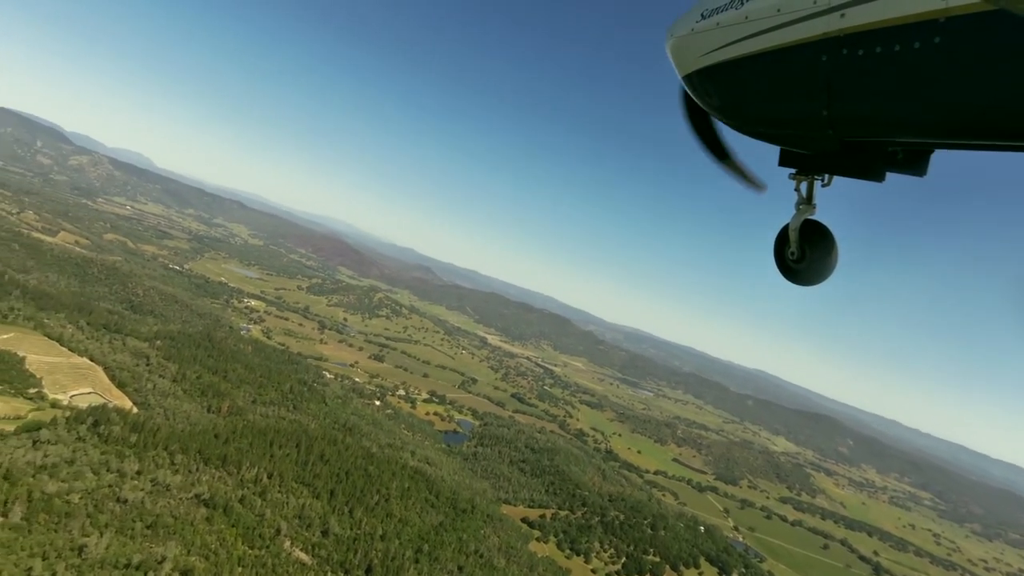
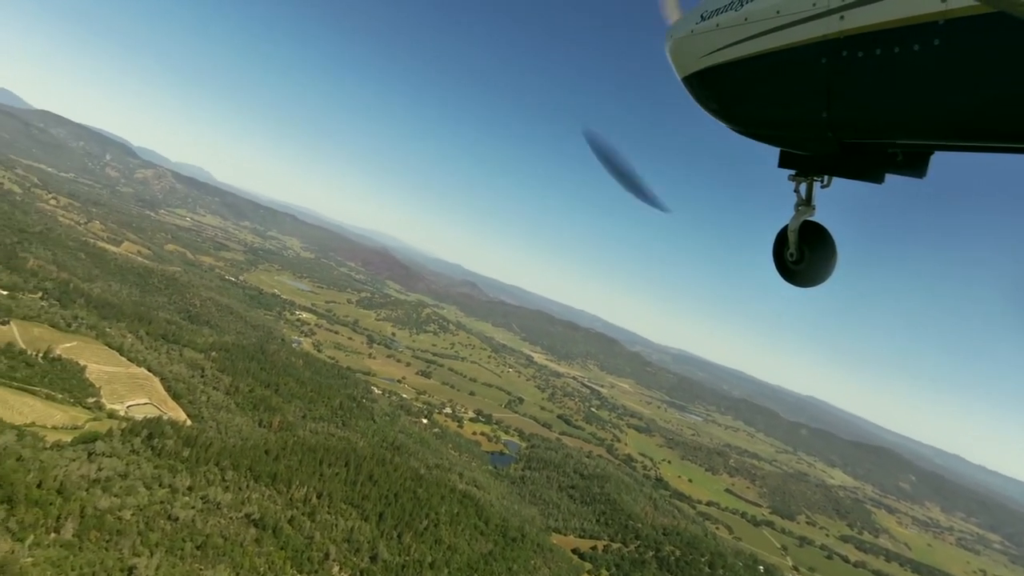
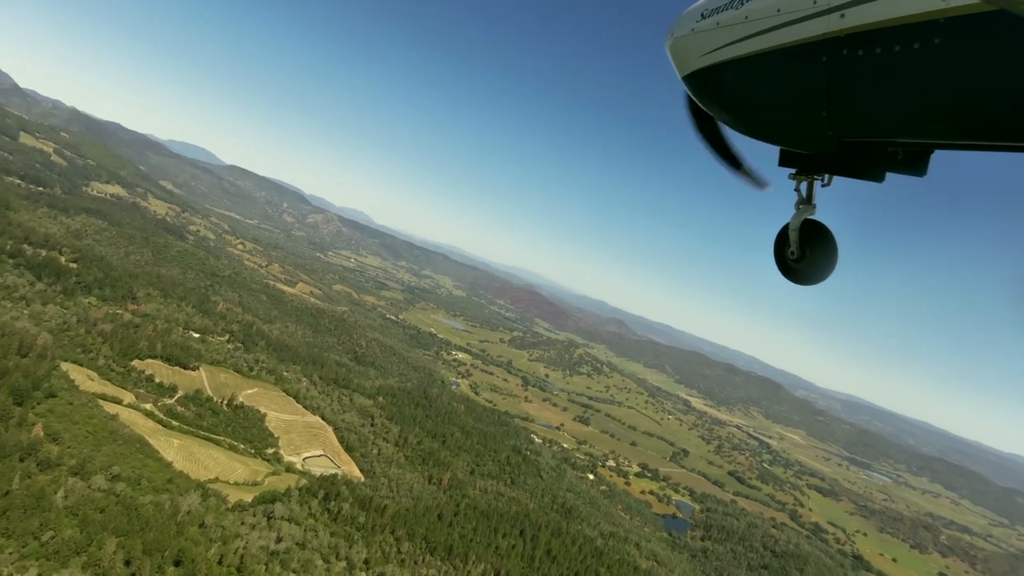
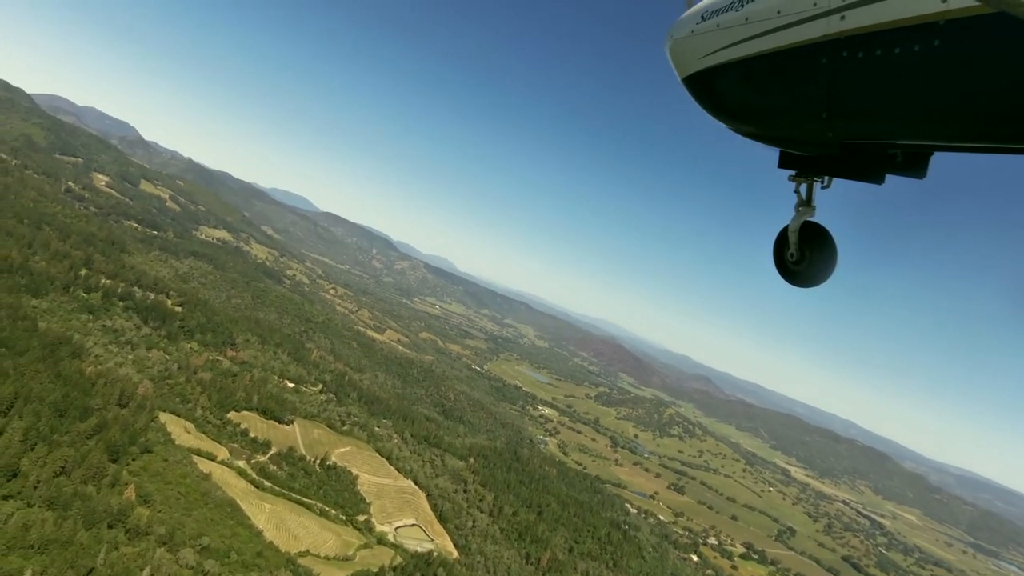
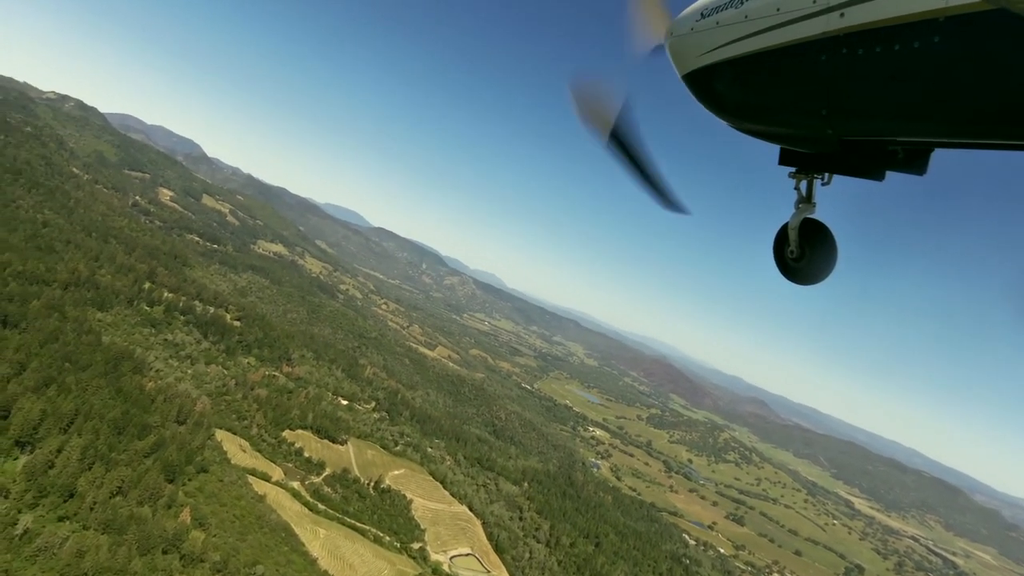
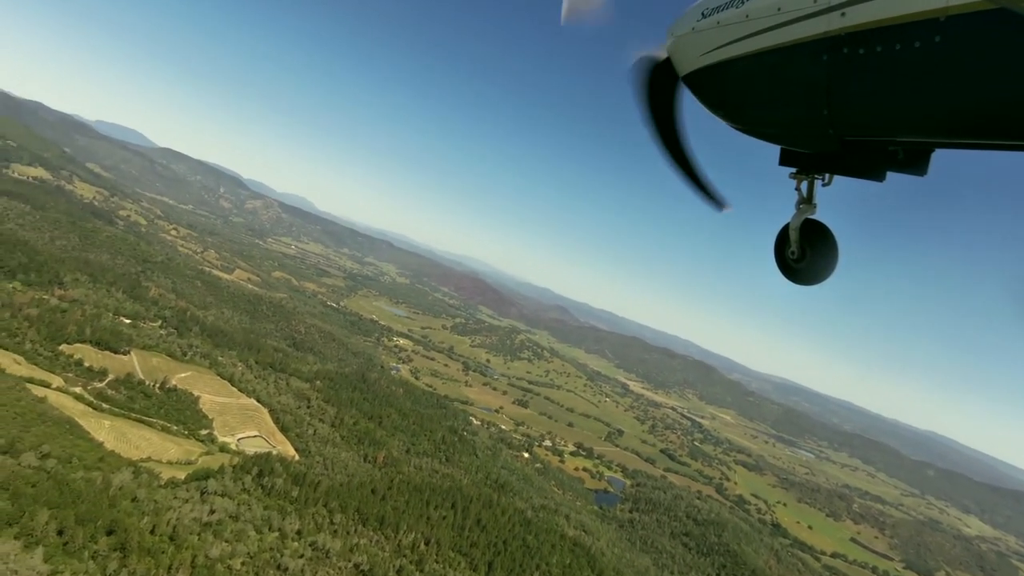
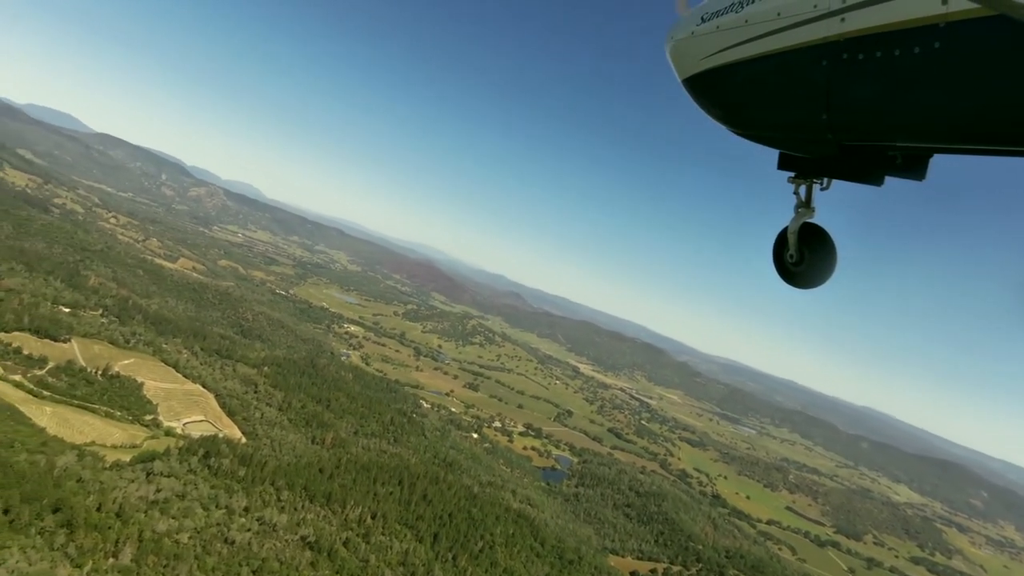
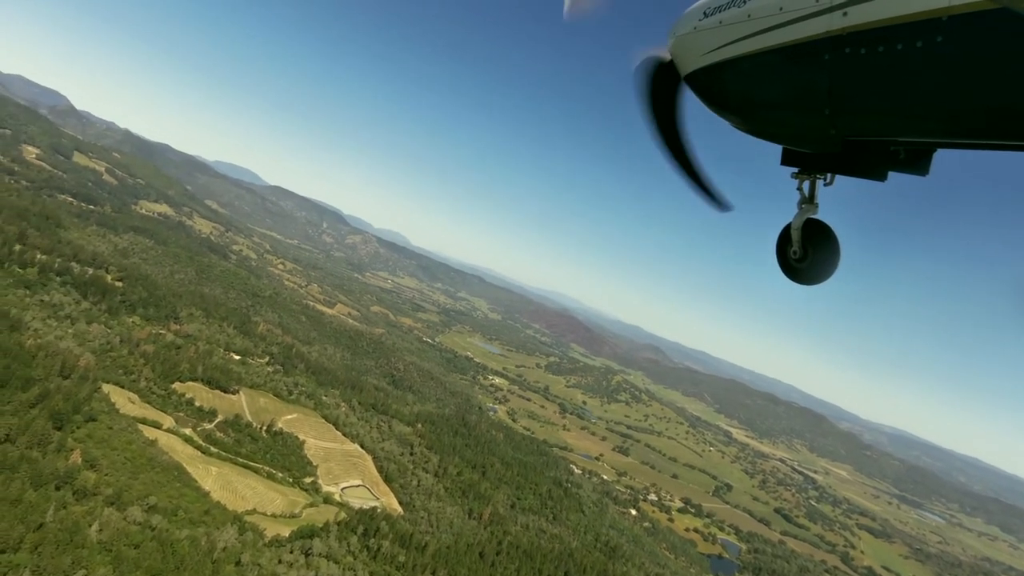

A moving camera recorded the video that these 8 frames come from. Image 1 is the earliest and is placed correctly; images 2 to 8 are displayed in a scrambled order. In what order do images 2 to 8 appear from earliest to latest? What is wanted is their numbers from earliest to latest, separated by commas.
2, 7, 6, 3, 8, 4, 5
